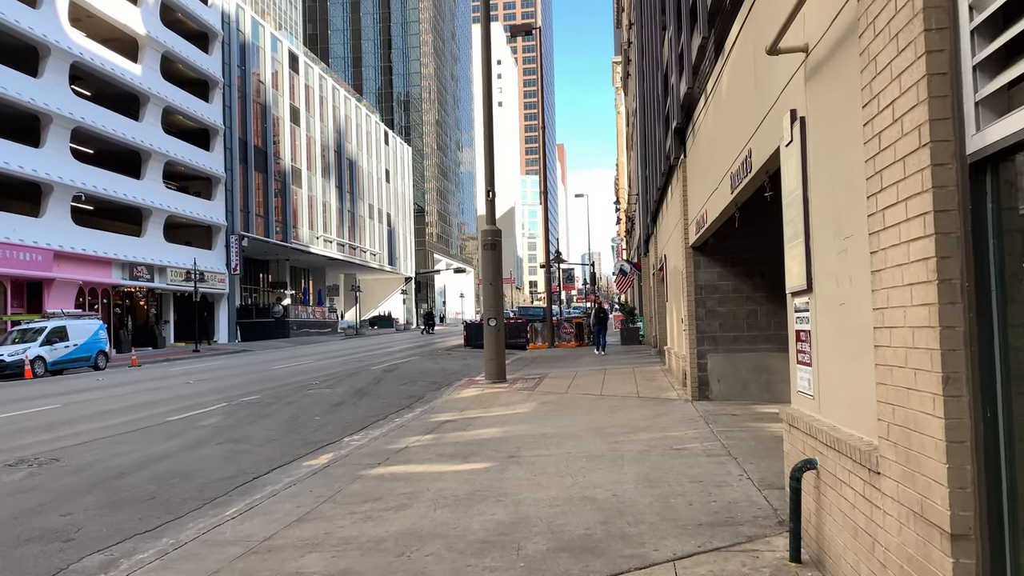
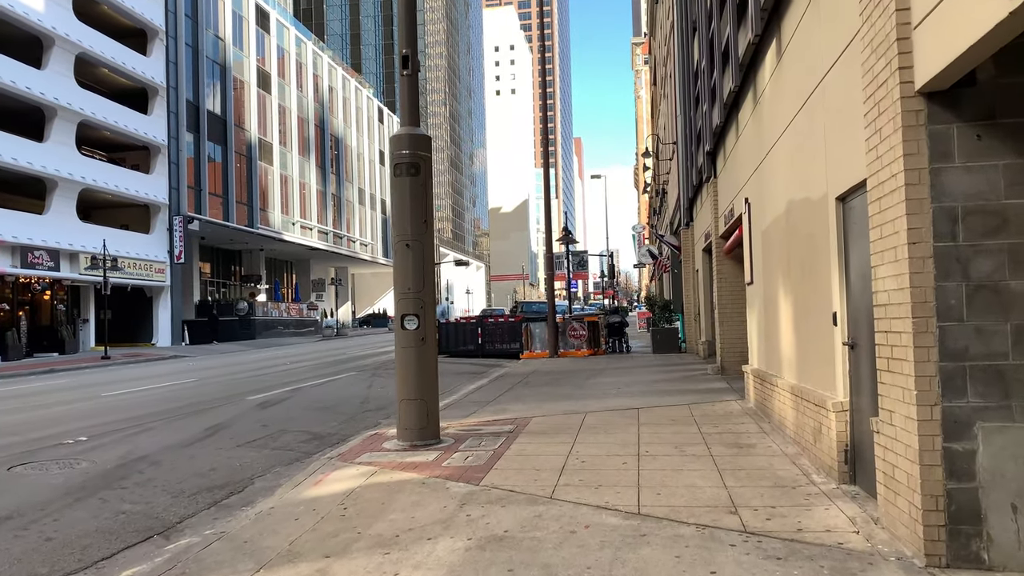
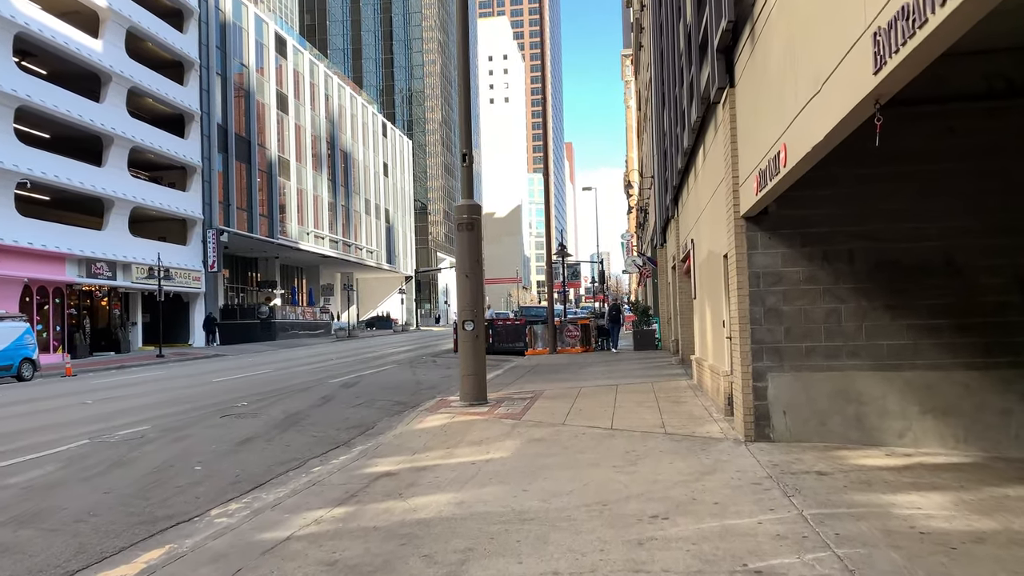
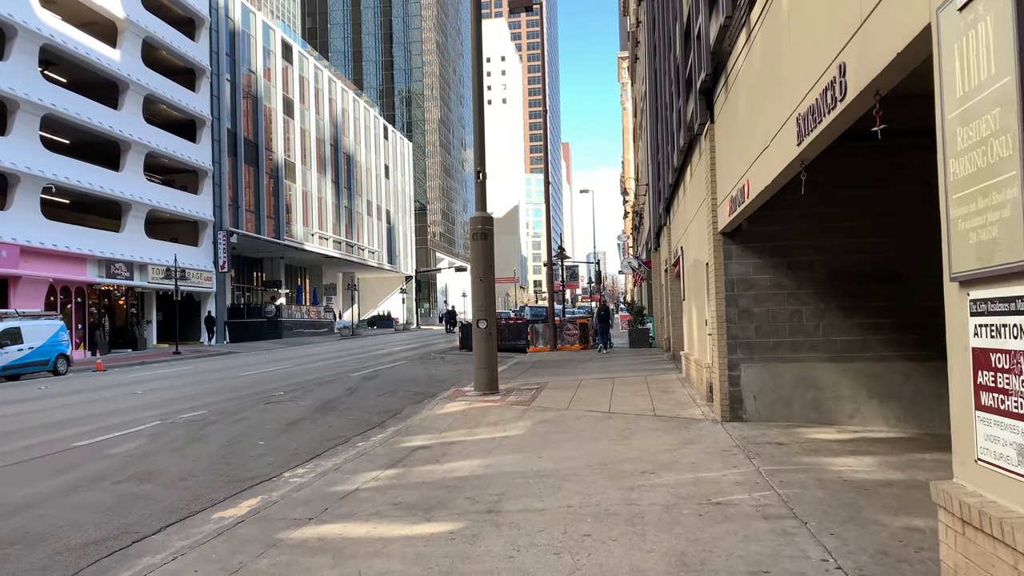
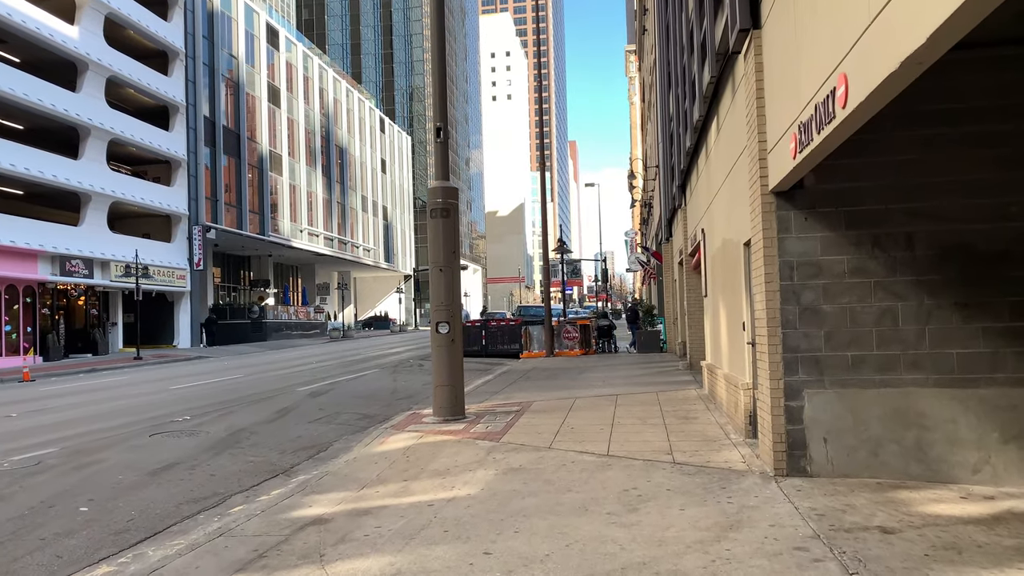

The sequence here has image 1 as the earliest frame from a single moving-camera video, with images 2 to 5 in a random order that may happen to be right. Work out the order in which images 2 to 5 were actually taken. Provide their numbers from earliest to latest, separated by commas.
4, 3, 5, 2
